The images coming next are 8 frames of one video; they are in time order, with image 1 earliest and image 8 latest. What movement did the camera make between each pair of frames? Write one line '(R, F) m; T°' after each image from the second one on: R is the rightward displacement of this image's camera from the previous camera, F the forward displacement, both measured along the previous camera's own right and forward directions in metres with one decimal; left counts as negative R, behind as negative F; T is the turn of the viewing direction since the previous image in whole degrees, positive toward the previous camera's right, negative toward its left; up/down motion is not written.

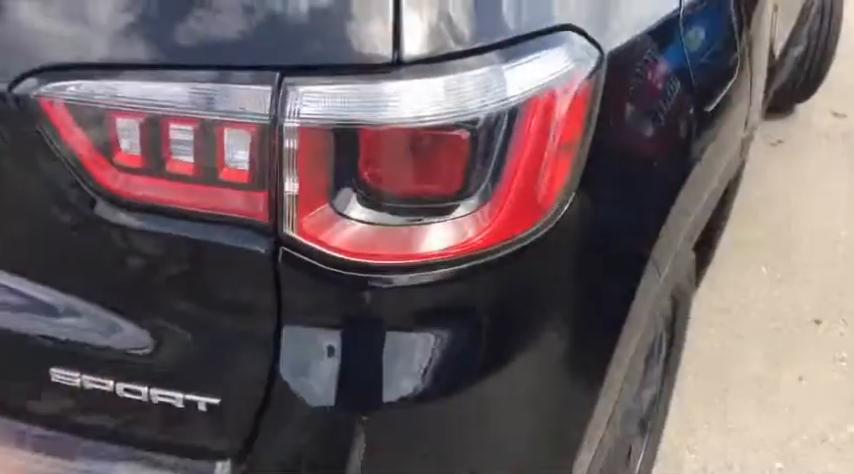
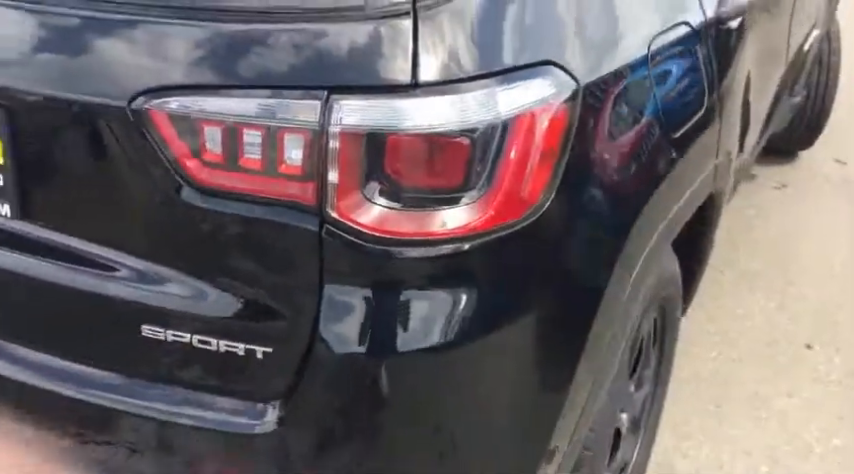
(0.0, -0.3) m; -2°
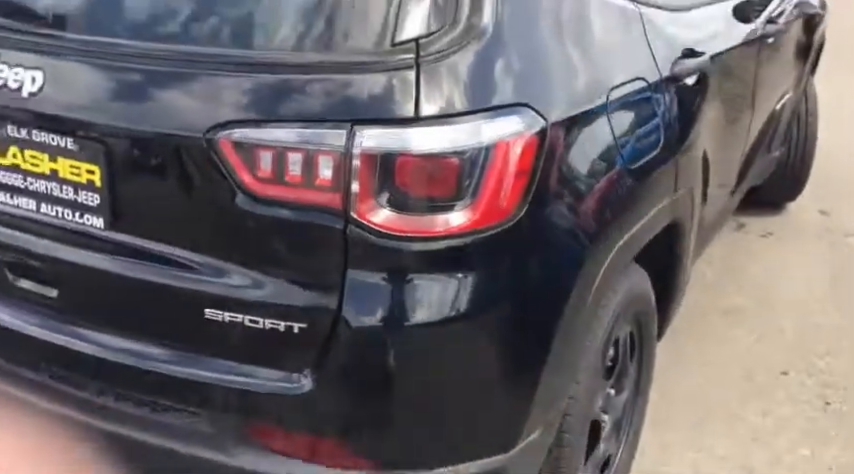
(0.0, -0.3) m; -1°
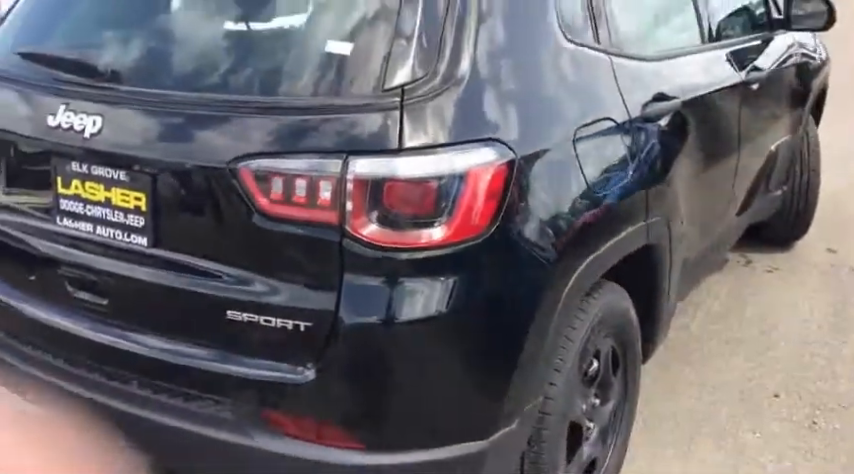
(+0.1, -0.3) m; -3°
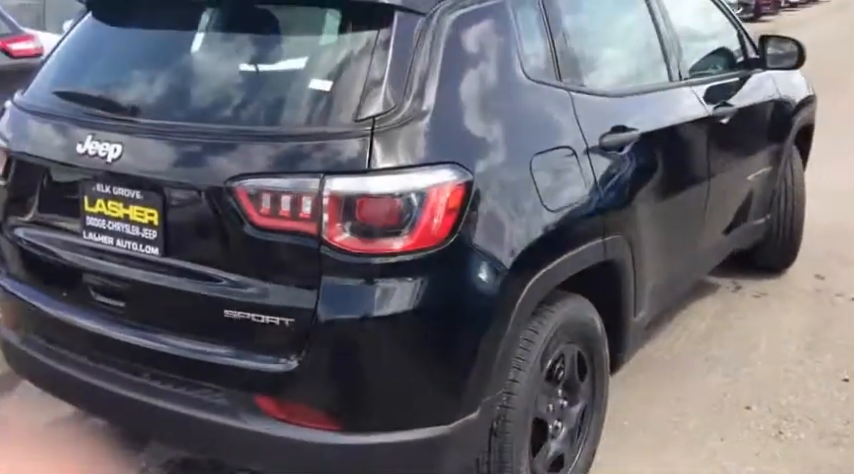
(+0.2, -0.3) m; -2°
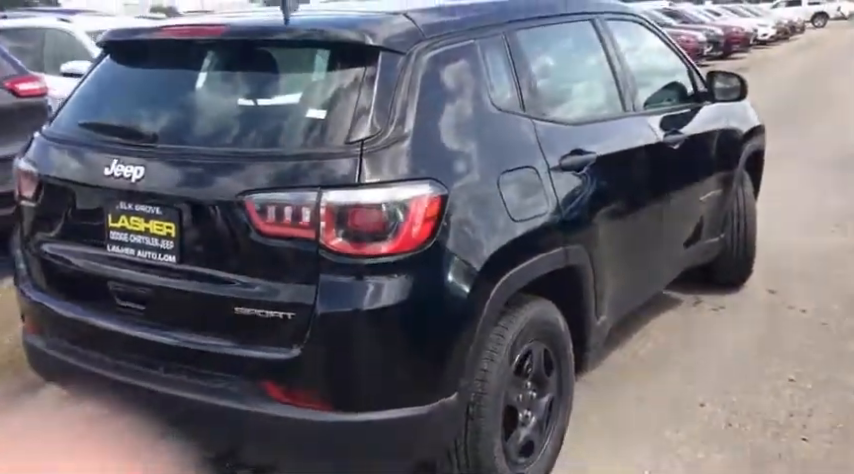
(0.0, -0.3) m; +1°
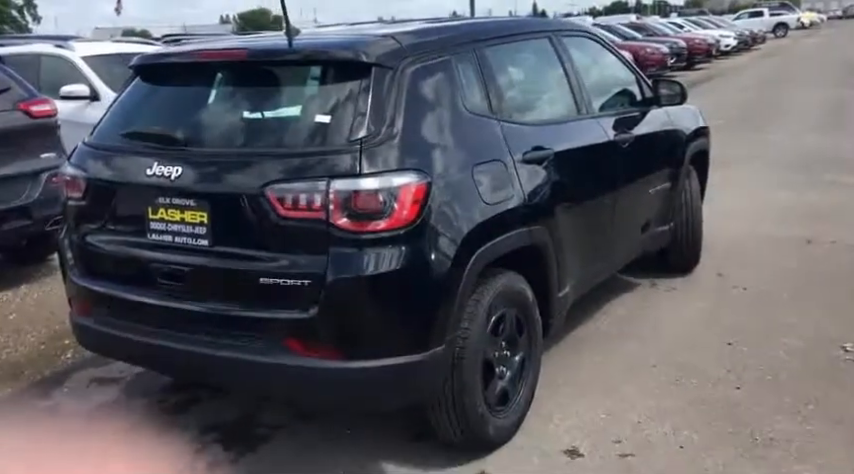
(0.0, -0.6) m; +1°
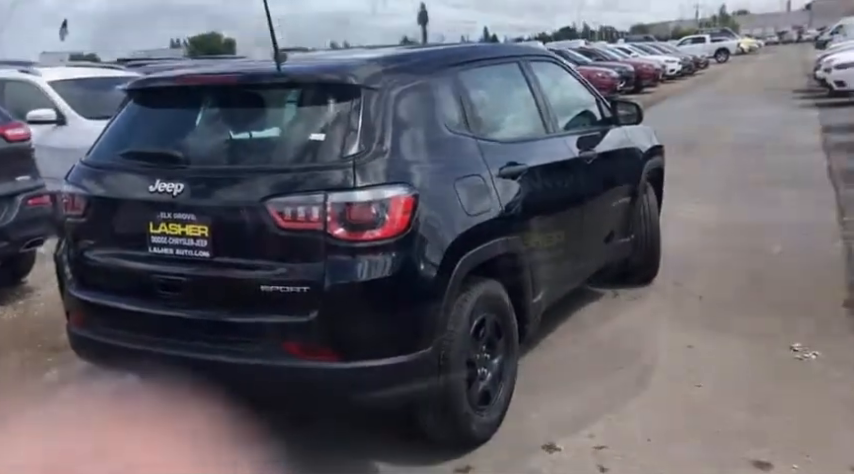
(-0.1, -0.2) m; +3°
